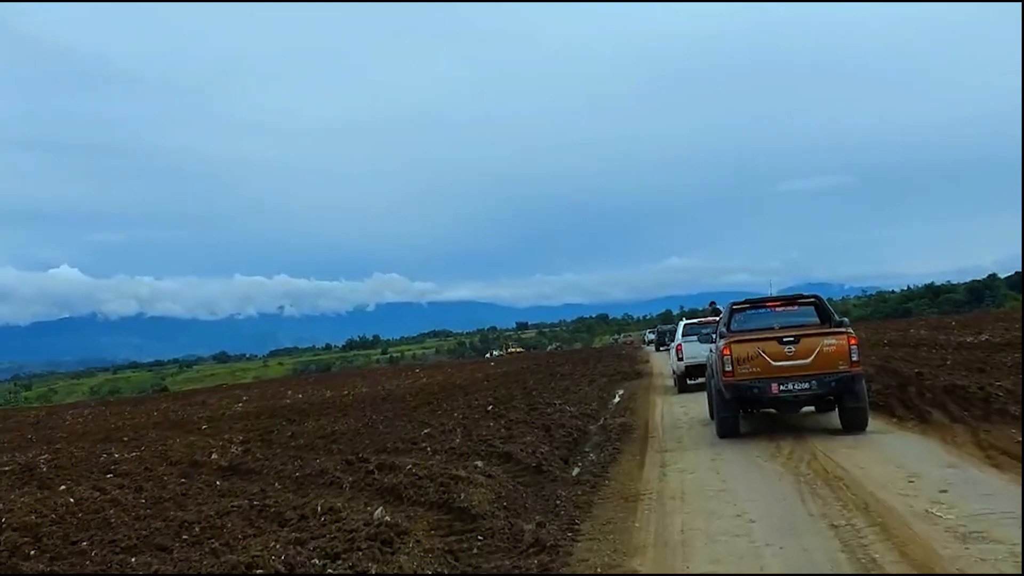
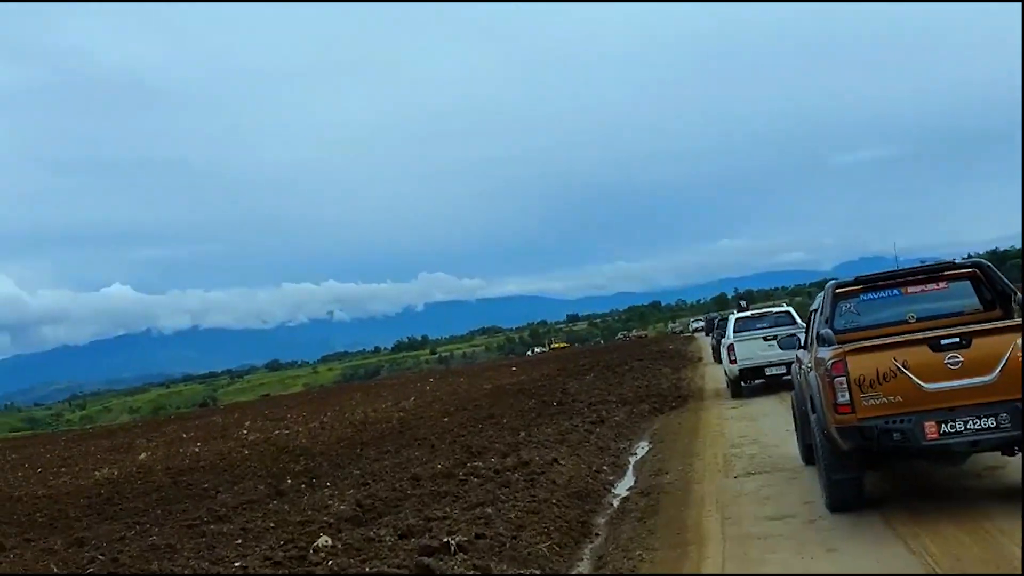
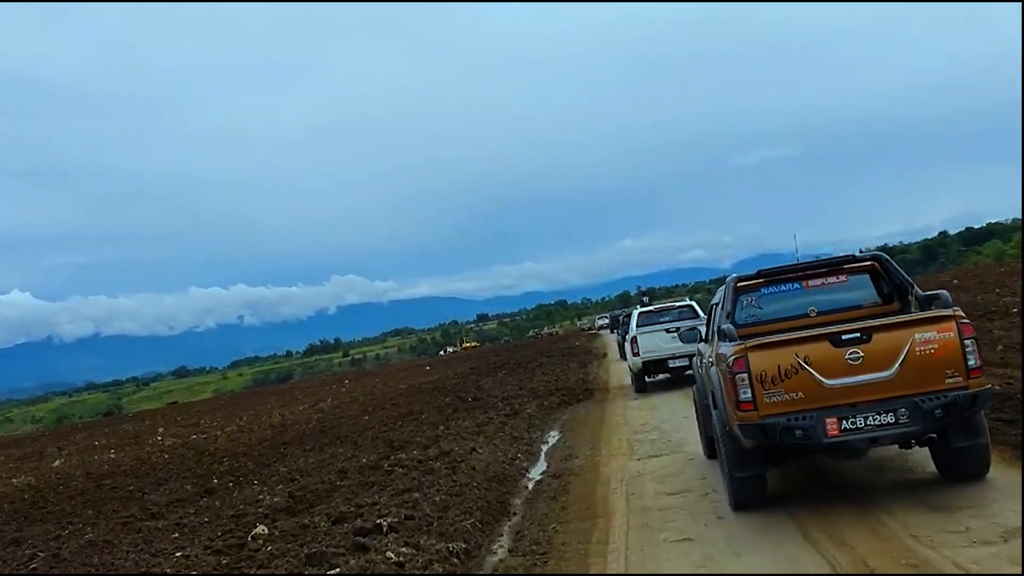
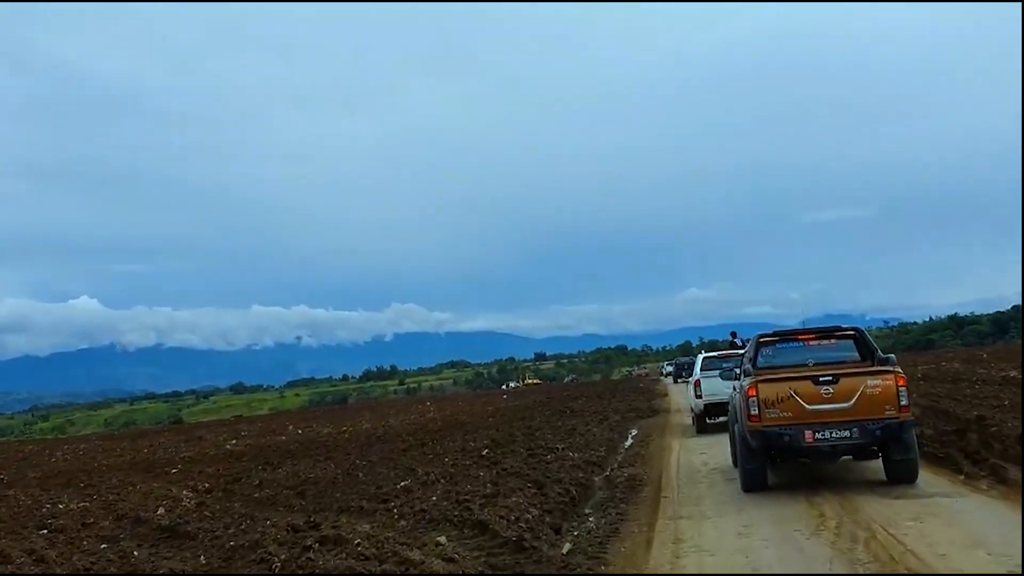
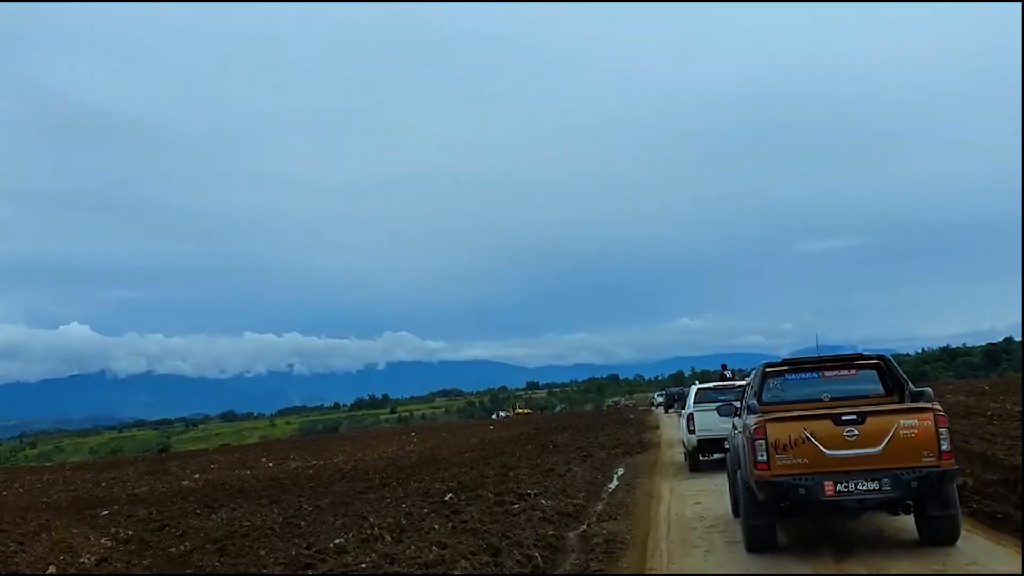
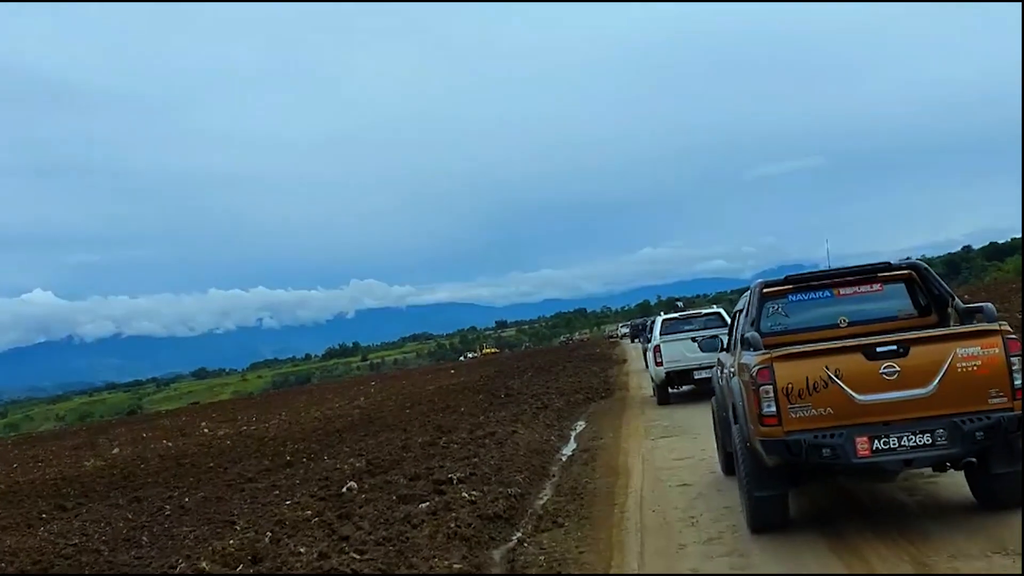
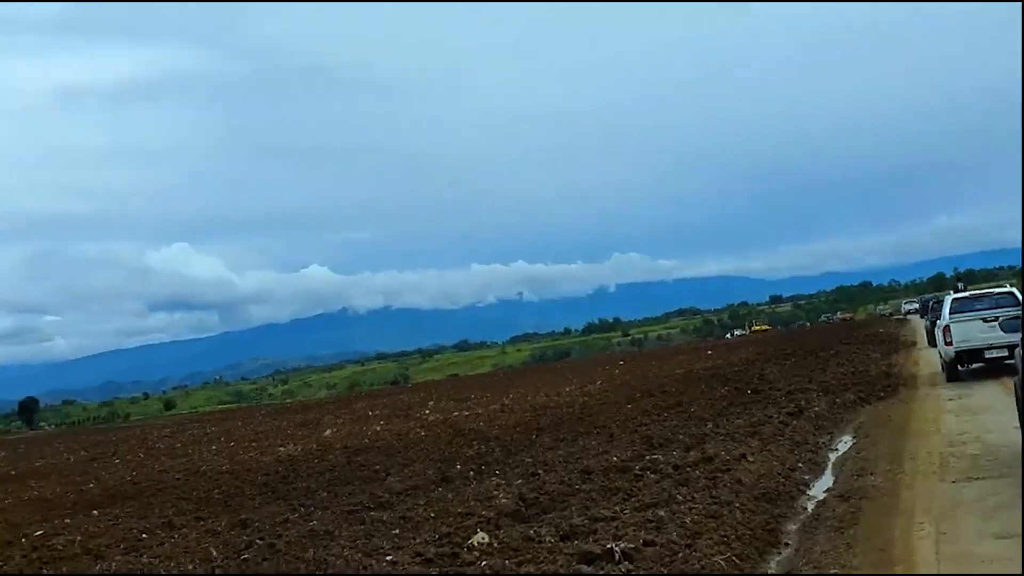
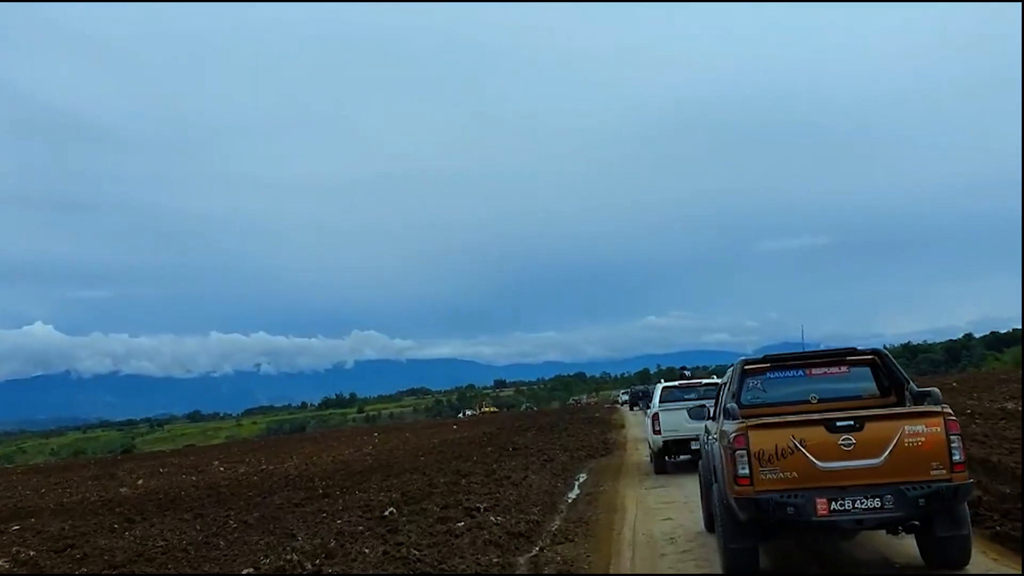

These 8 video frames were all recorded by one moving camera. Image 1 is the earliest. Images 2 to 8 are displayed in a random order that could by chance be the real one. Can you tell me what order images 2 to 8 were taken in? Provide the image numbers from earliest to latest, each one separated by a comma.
4, 5, 8, 6, 3, 2, 7
